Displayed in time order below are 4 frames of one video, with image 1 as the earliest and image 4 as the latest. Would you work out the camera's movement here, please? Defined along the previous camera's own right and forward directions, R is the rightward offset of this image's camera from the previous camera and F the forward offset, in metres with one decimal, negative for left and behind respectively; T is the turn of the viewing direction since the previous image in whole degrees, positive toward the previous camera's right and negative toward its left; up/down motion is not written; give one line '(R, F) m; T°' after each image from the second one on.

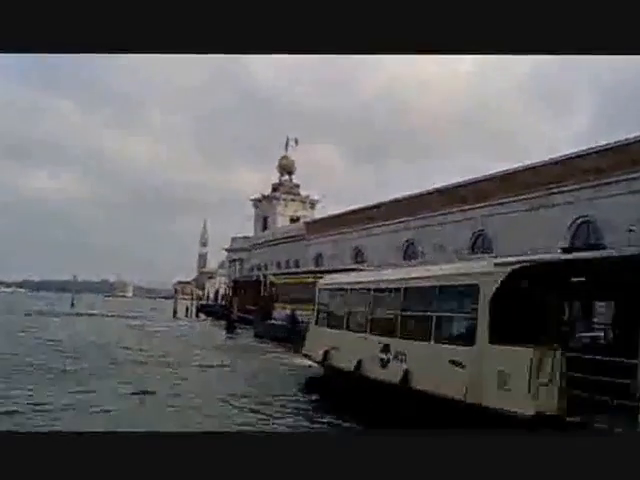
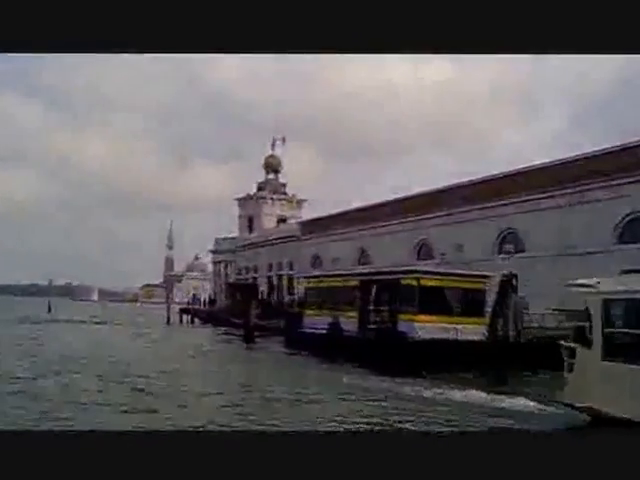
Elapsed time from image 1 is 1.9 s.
(-0.9, +0.8) m; +4°
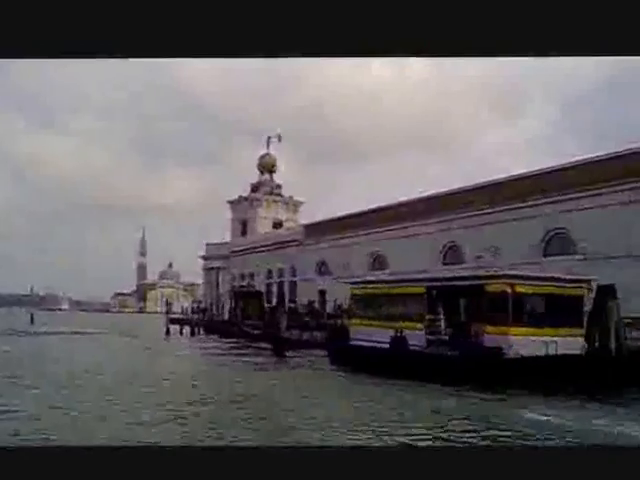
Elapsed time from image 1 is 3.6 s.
(-0.9, +0.9) m; +3°
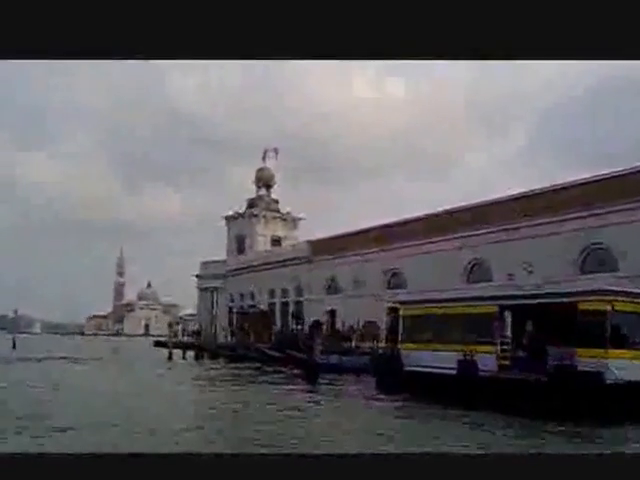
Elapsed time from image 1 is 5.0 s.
(-0.7, +0.6) m; +2°
